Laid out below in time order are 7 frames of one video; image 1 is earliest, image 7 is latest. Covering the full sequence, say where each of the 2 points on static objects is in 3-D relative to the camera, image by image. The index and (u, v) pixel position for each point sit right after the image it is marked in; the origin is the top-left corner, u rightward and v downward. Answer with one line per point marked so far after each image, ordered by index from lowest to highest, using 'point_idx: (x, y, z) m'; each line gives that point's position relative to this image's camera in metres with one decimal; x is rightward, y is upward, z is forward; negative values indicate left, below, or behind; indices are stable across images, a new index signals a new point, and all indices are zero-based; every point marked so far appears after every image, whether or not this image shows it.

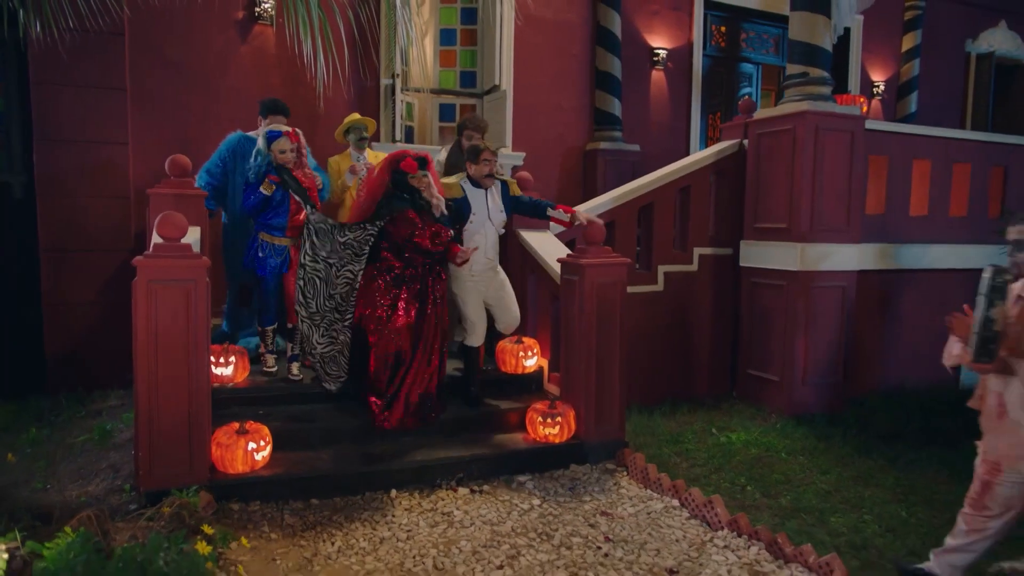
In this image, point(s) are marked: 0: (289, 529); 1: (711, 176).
0: (-1.1, -1.2, +3.5) m
1: (+1.7, +1.0, +6.1) m
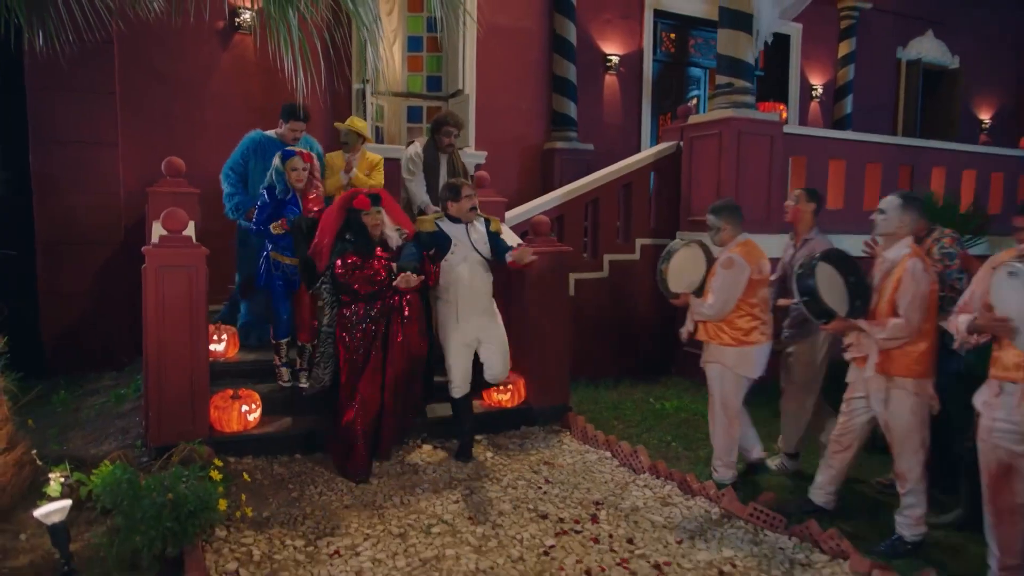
0: (-1.4, -1.1, +4.1) m
1: (+1.3, +1.1, +6.8) m
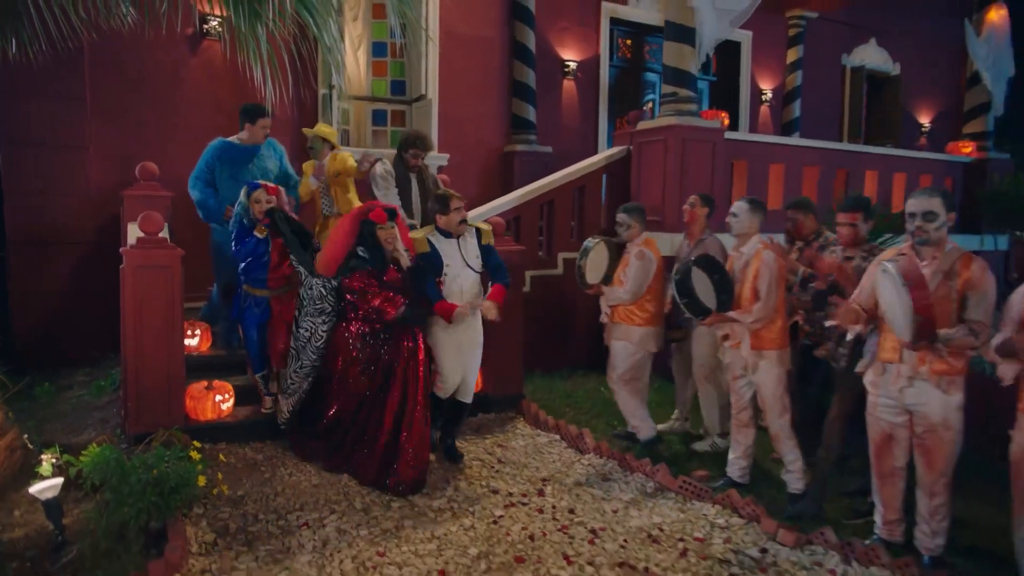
0: (-1.6, -1.1, +4.5) m
1: (+0.9, +1.1, +7.3) m
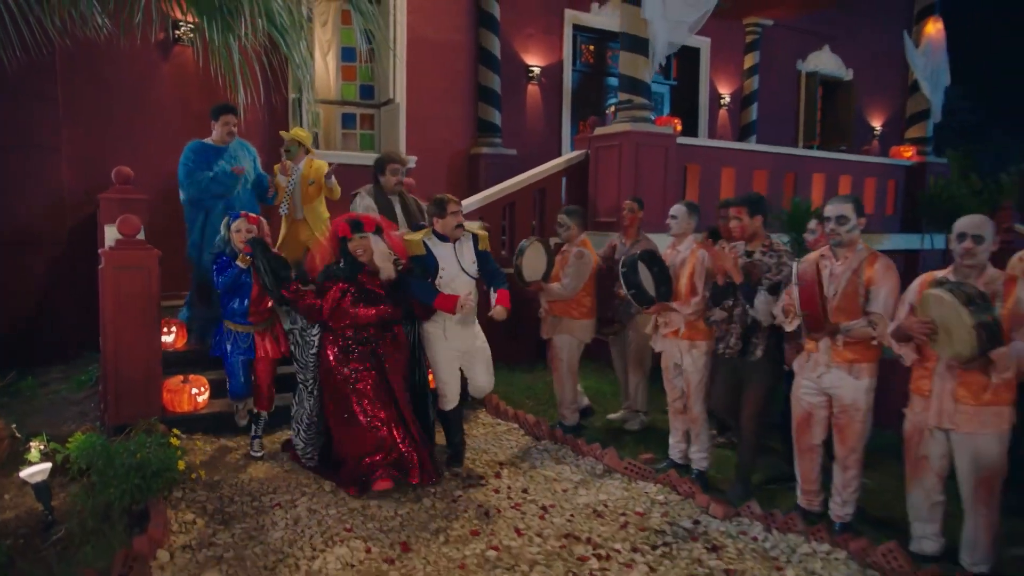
0: (-1.9, -1.1, +4.8) m
1: (+0.5, +1.2, +7.6) m
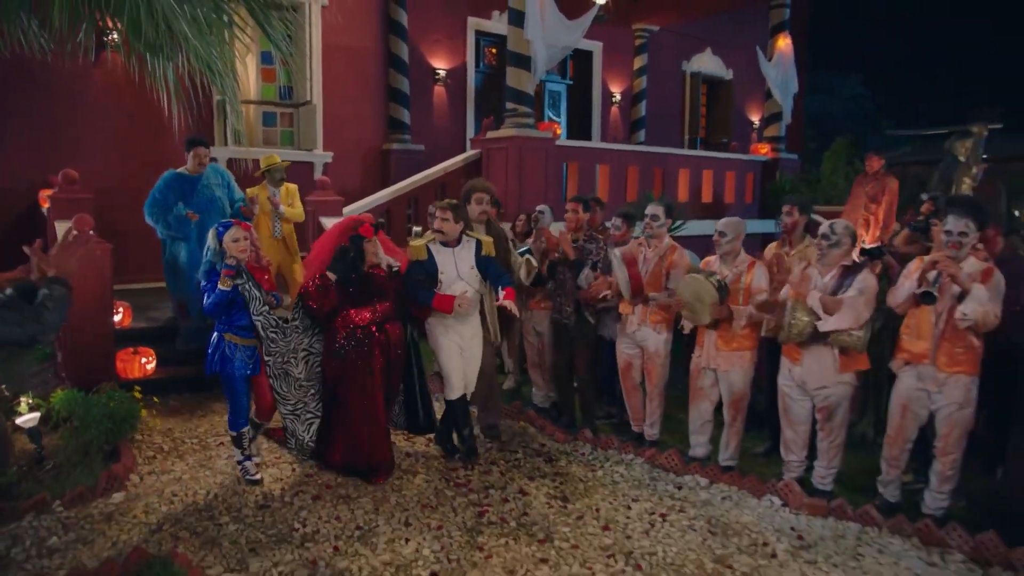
0: (-2.8, -1.0, +5.8) m
1: (-0.6, +1.4, +8.8) m
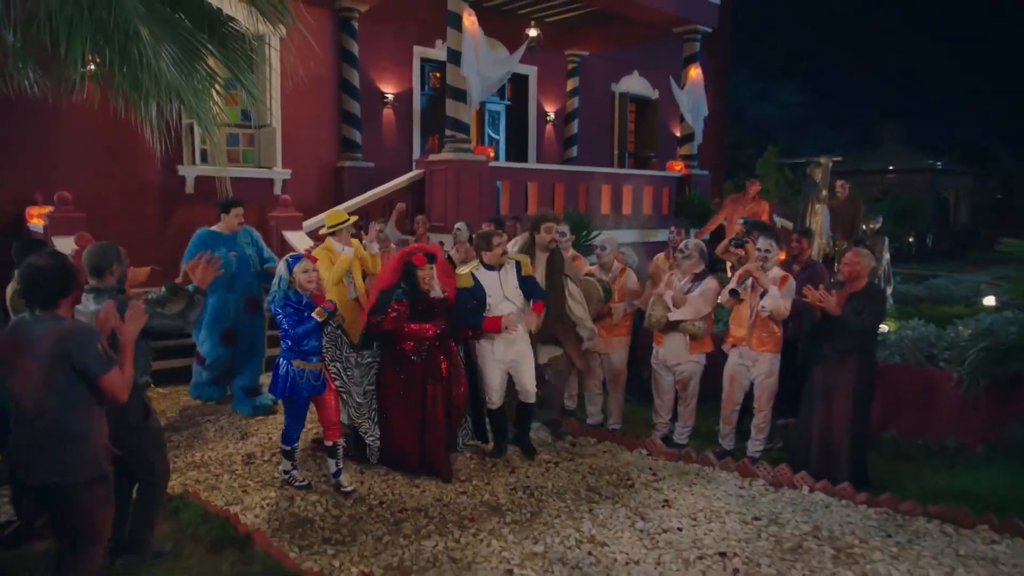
0: (-3.4, -1.0, +6.9) m
1: (-1.5, +1.3, +10.0) m
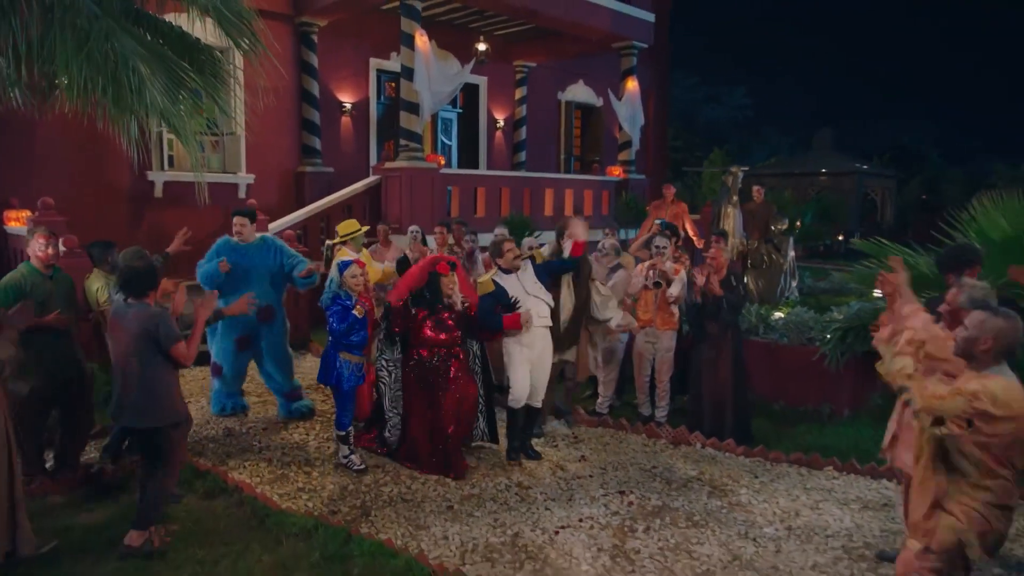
0: (-3.9, -1.0, +7.6) m
1: (-2.3, +1.4, +10.9) m
